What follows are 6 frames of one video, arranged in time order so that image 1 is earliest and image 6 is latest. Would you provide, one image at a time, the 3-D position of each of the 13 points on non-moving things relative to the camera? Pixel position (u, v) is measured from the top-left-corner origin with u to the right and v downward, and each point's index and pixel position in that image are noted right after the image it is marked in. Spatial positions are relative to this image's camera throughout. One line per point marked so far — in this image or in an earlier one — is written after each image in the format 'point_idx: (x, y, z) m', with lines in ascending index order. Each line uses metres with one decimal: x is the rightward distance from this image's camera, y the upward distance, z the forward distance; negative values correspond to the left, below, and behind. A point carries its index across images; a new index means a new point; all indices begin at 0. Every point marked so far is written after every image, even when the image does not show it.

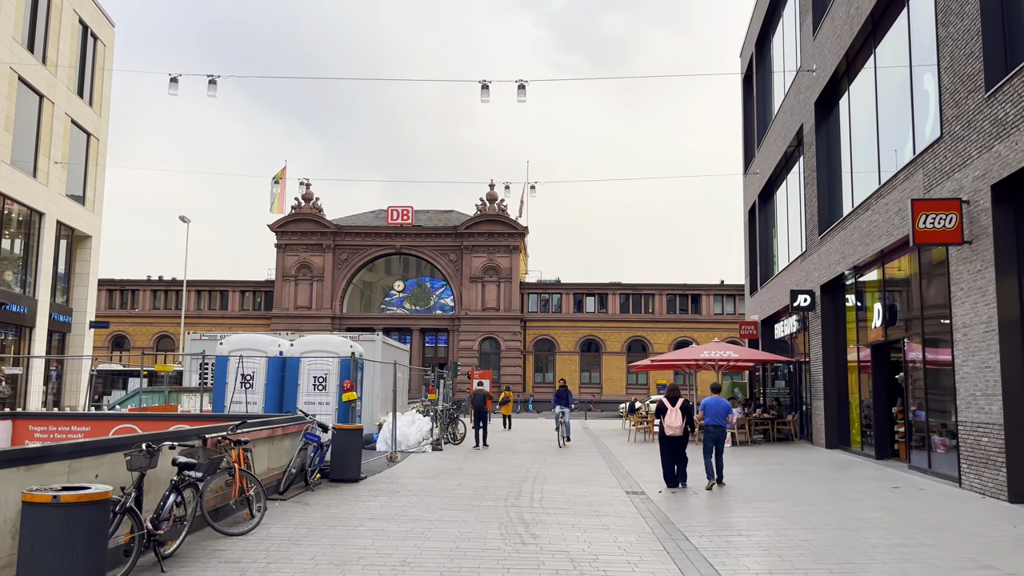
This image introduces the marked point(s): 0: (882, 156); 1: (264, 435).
0: (+8.1, +2.9, +17.9) m
1: (-3.1, -1.8, +10.2) m
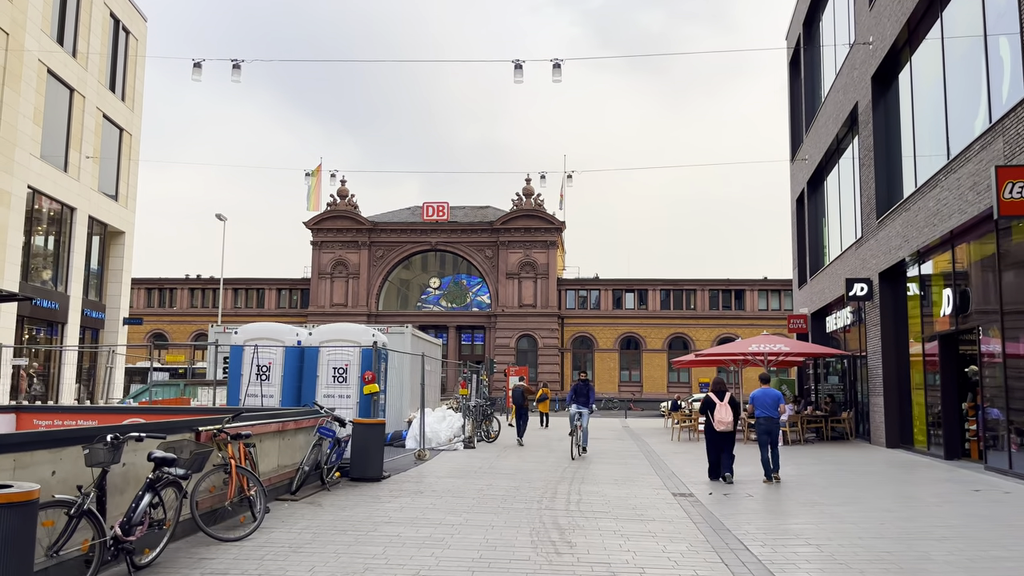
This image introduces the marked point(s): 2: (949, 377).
0: (+8.8, +3.2, +16.4) m
1: (-2.7, -1.6, +9.3) m
2: (+8.9, -1.8, +16.7) m
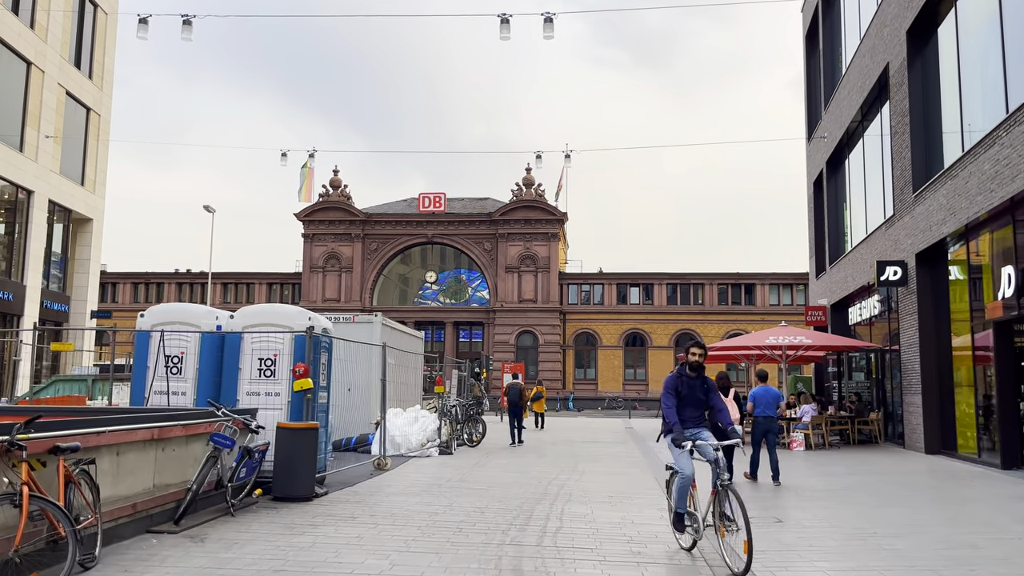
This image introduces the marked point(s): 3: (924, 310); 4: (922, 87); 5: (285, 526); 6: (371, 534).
0: (+8.5, +3.6, +13.9) m
1: (-3.1, -1.3, +6.9) m
2: (+8.6, -1.5, +14.2) m
3: (+8.8, -0.4, +17.3) m
4: (+9.0, +4.4, +17.9) m
5: (-2.1, -2.2, +7.6) m
6: (-1.3, -2.2, +7.5) m
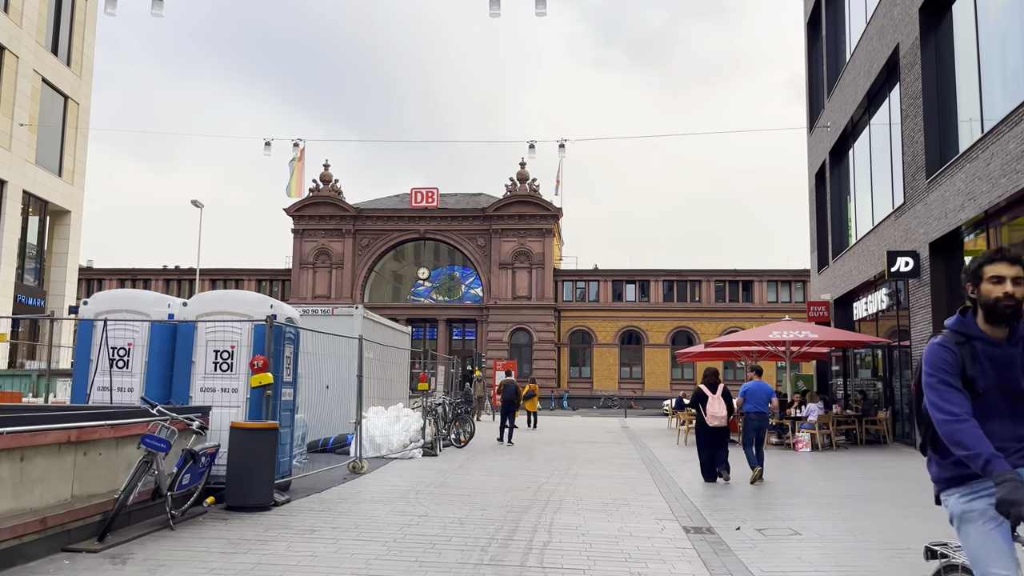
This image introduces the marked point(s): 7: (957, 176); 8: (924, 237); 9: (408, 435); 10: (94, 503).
0: (+8.3, +3.7, +13.0) m
1: (-3.3, -1.1, +5.8) m
2: (+8.4, -1.3, +13.2) m
3: (+8.6, -0.3, +16.4) m
4: (+8.8, +4.6, +16.9) m
5: (-2.2, -2.1, +6.6) m
6: (-1.4, -2.1, +6.5) m
7: (+8.2, +2.1, +15.0) m
8: (+8.6, +1.1, +17.0) m
9: (-1.9, -2.7, +14.9) m
10: (-3.2, -1.7, +6.3) m
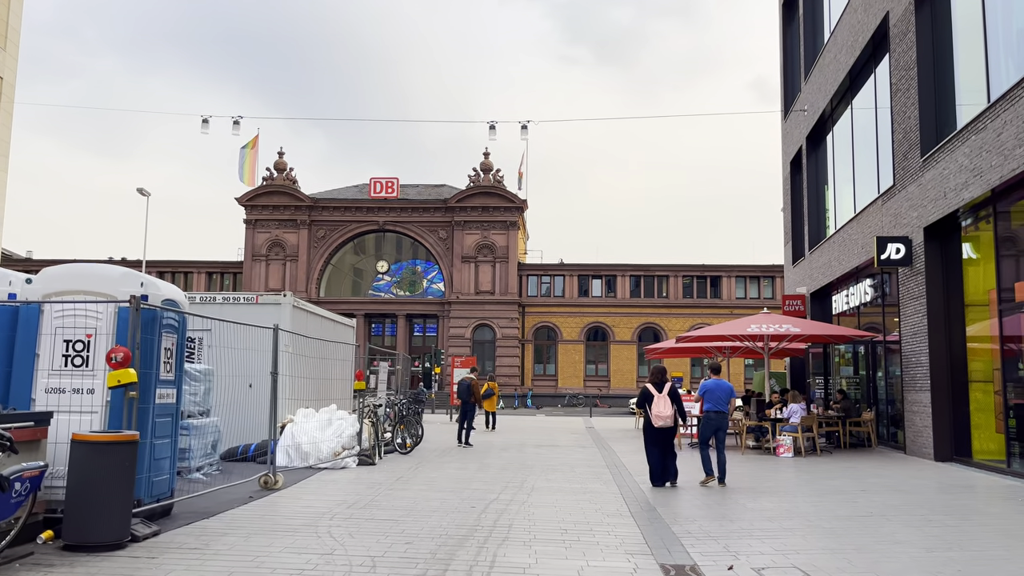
0: (+7.6, +3.9, +11.5) m
1: (-3.7, -0.9, +3.9) m
2: (+7.6, -1.1, +11.7) m
3: (+7.7, -0.1, +14.9) m
4: (+7.9, +4.8, +15.4) m
5: (-2.7, -1.8, +4.7) m
6: (-1.9, -1.9, +4.6) m
7: (+7.4, +2.3, +13.5) m
8: (+7.7, +1.3, +15.5) m
9: (-2.7, -2.4, +13.0) m
10: (-3.7, -1.4, +4.4) m
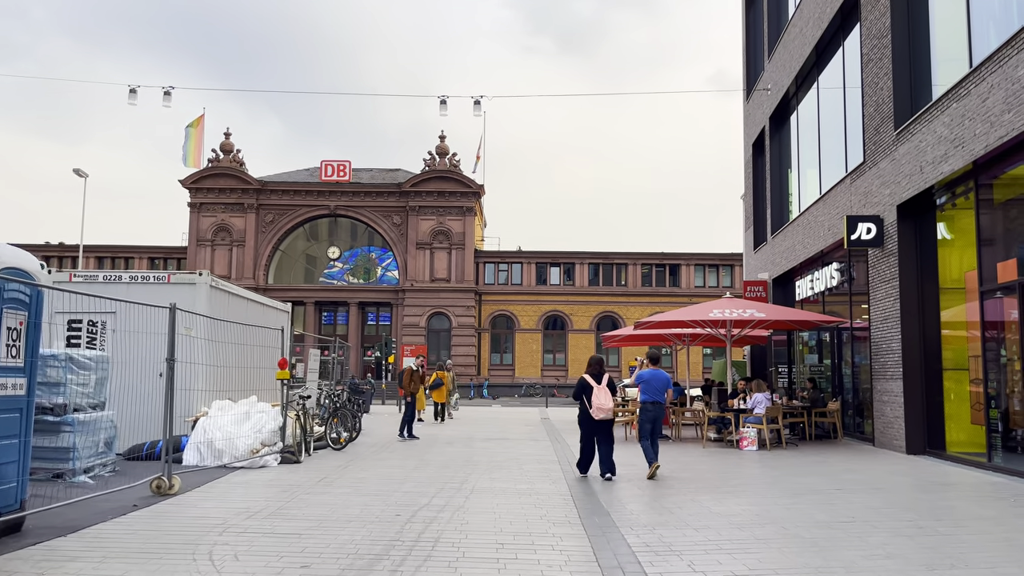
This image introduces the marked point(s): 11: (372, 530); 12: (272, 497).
0: (+6.8, +4.2, +10.5) m
1: (-4.1, -0.6, +2.4) m
2: (+6.9, -0.8, +10.8) m
3: (+6.8, +0.2, +14.0) m
4: (+7.0, +5.1, +14.4) m
5: (-3.2, -1.6, +3.3) m
6: (-2.3, -1.6, +3.2) m
7: (+6.5, +2.6, +12.6) m
8: (+6.7, +1.6, +14.6) m
9: (-3.6, -2.1, +11.6) m
10: (-4.1, -1.2, +2.9) m
11: (-1.2, -2.1, +7.0) m
12: (-2.6, -2.3, +8.9) m
